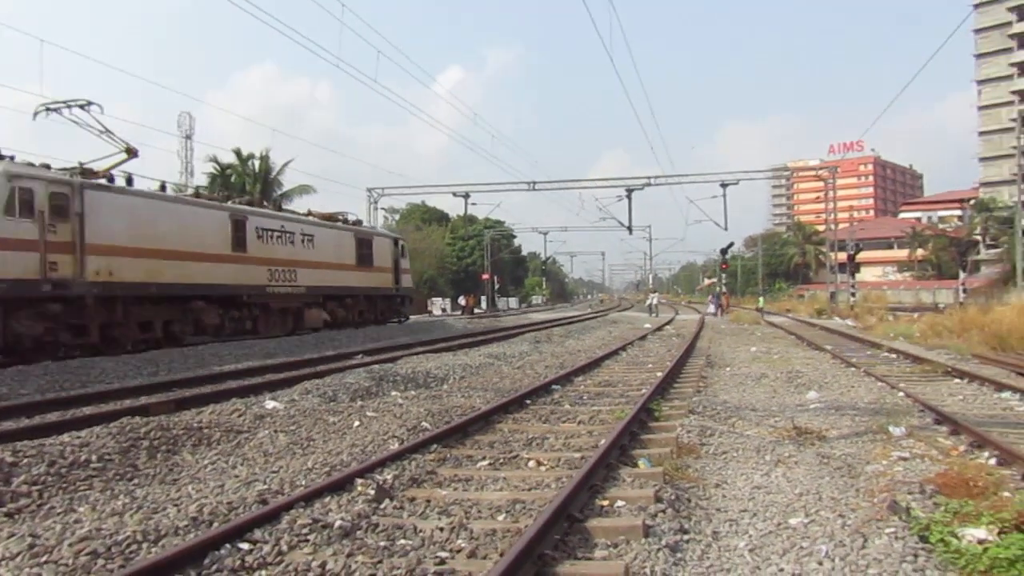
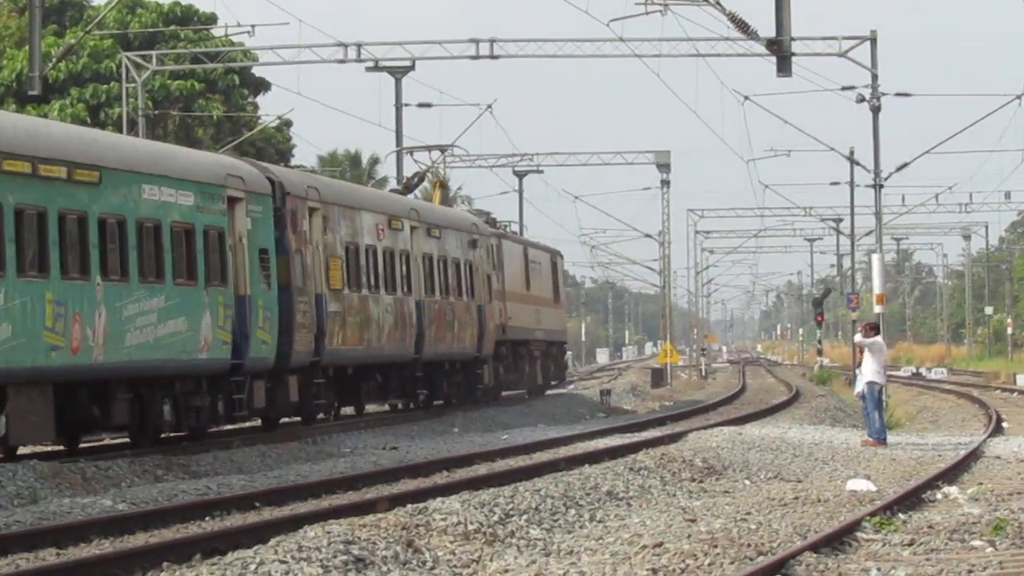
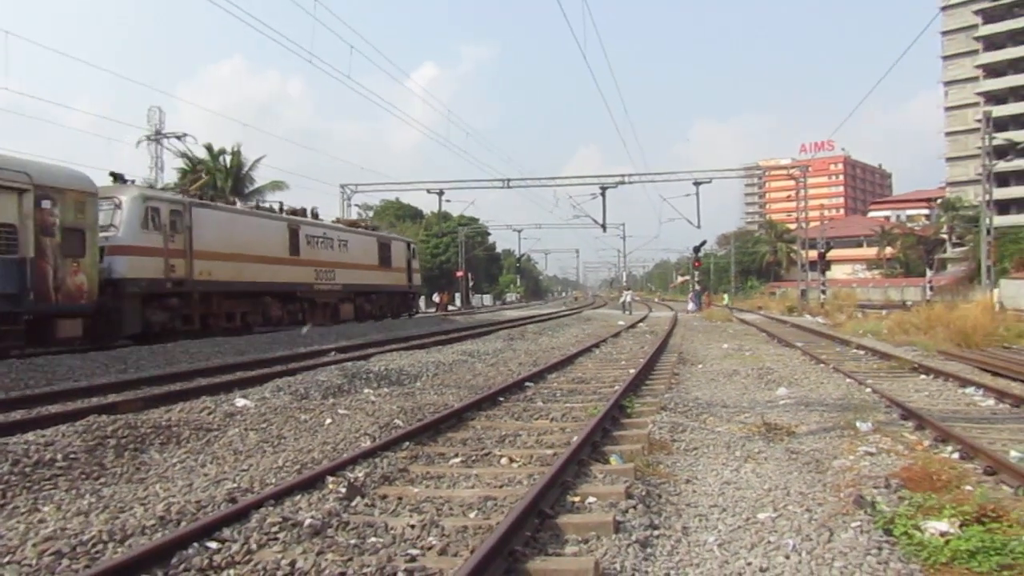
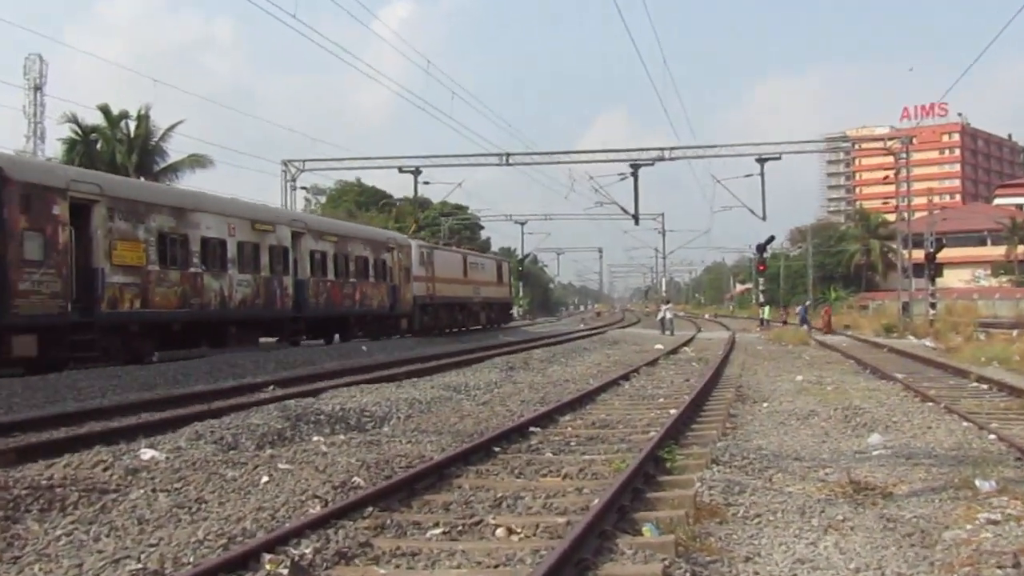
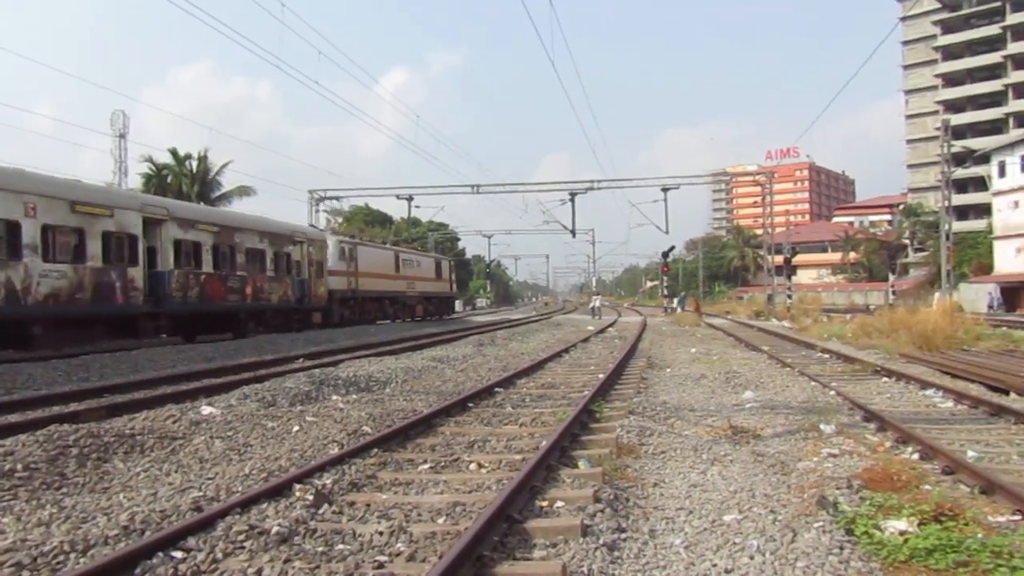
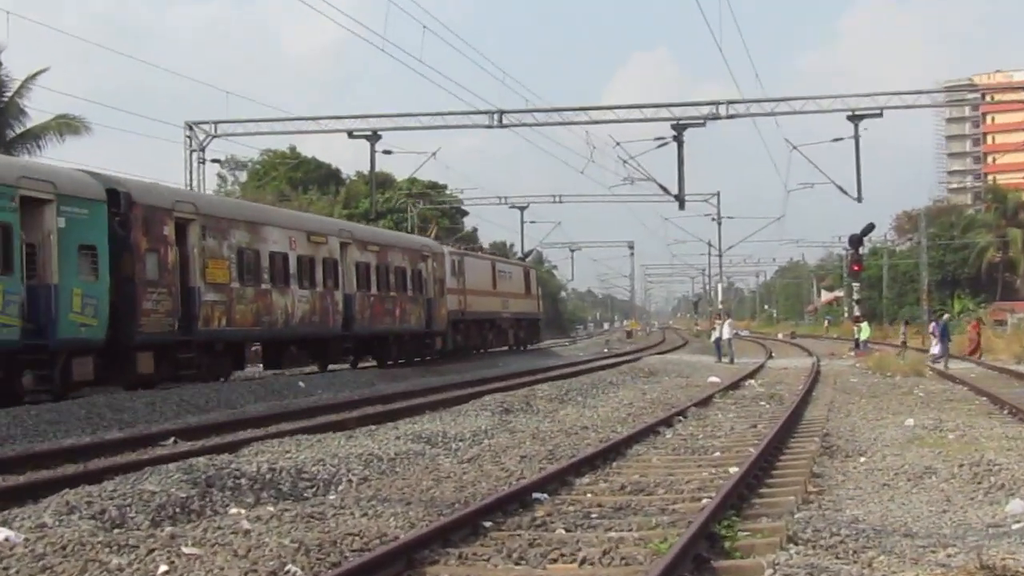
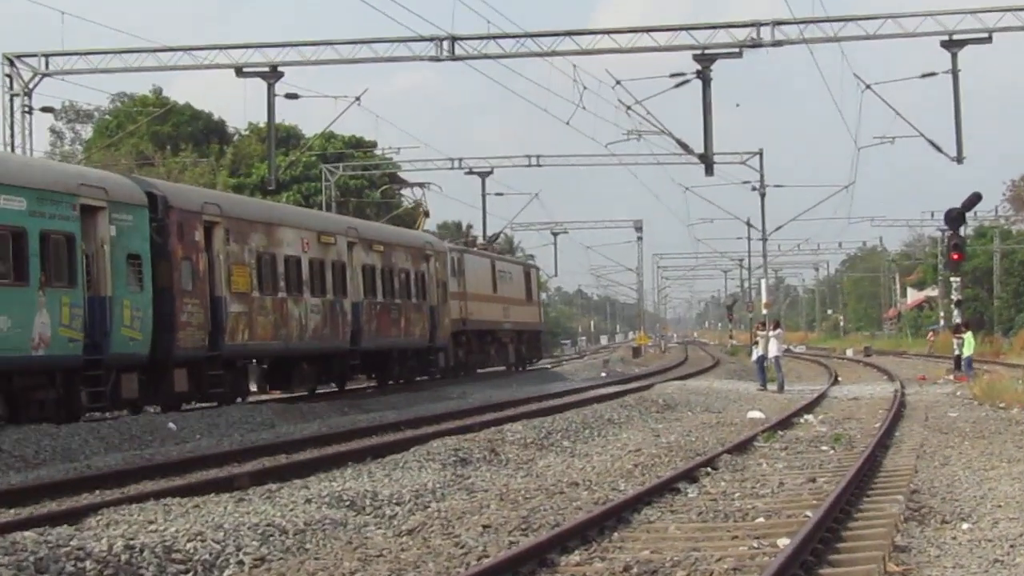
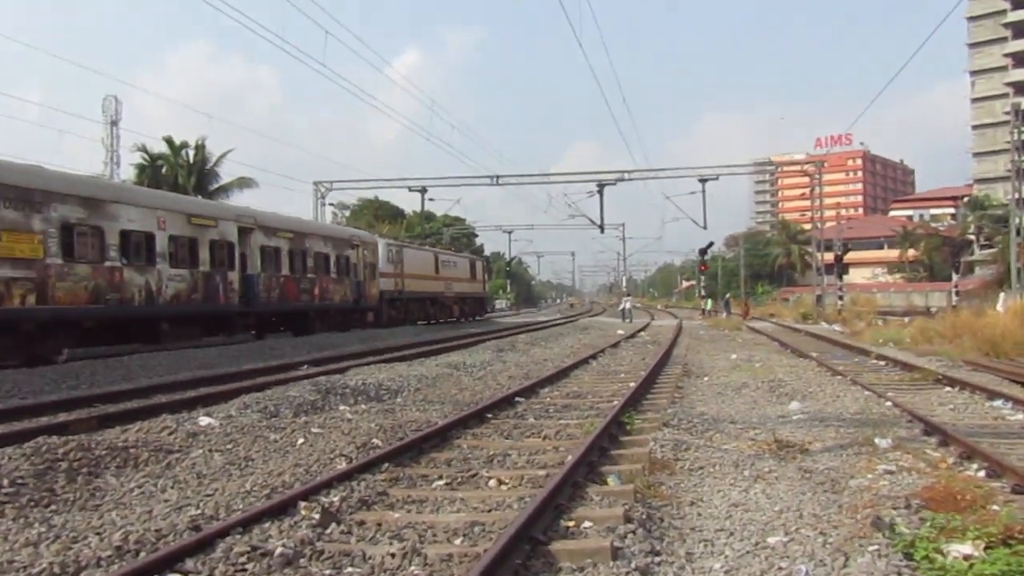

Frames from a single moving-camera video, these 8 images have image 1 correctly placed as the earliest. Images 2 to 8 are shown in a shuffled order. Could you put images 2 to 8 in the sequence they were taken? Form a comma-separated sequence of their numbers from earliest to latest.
3, 5, 8, 4, 6, 7, 2
